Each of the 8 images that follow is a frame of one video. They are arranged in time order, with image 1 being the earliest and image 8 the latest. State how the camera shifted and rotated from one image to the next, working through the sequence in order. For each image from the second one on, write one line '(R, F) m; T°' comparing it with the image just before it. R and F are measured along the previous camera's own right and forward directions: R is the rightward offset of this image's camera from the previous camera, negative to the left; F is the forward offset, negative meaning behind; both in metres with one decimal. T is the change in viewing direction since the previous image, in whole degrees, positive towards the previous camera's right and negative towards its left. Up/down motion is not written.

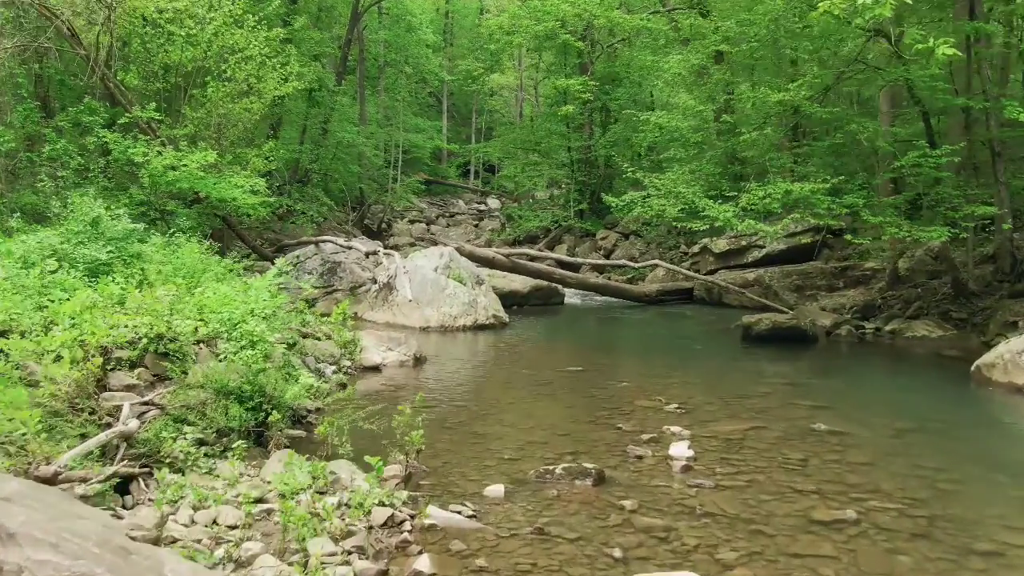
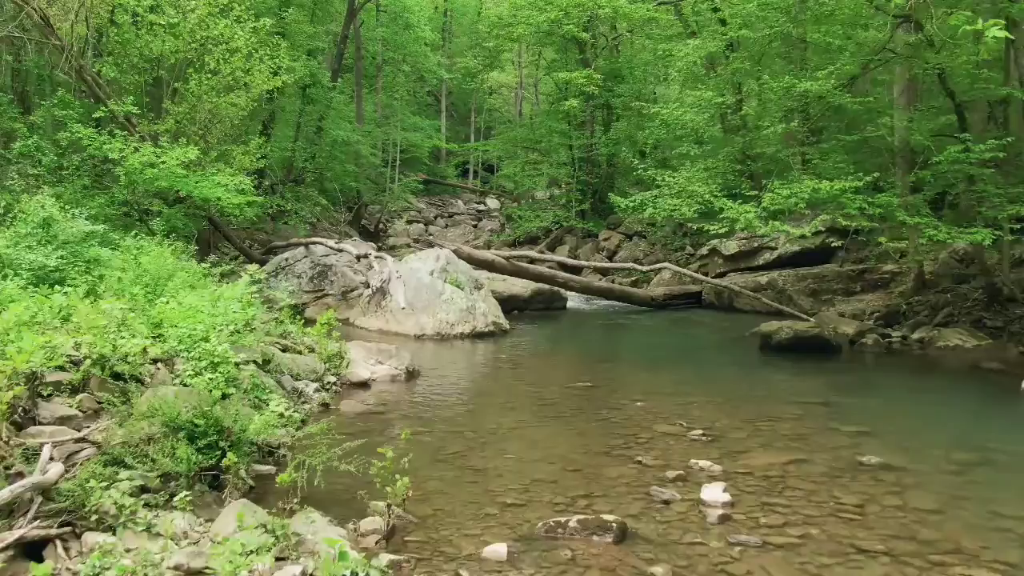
(0.0, +0.9) m; 0°
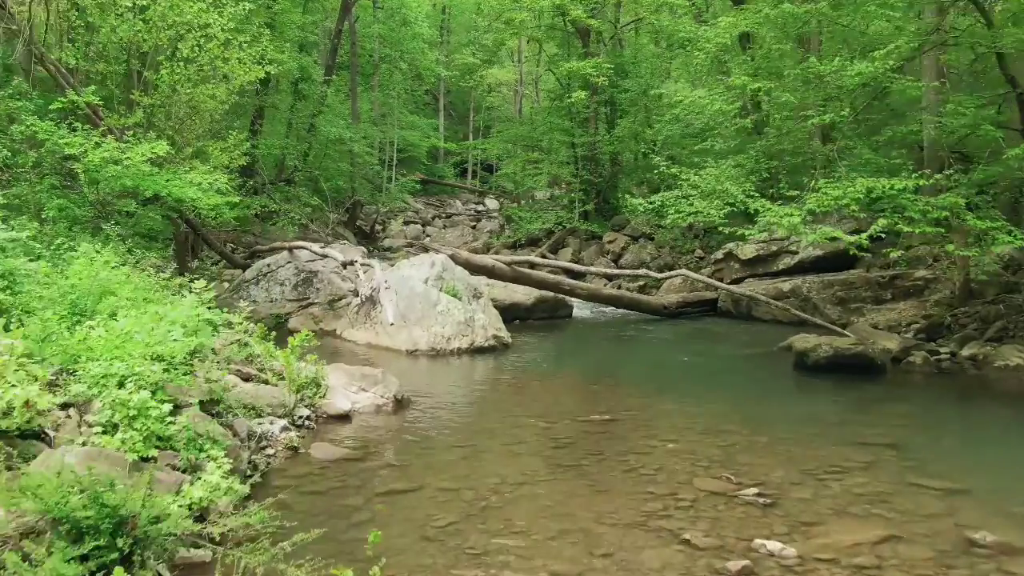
(-0.1, +1.3) m; 0°
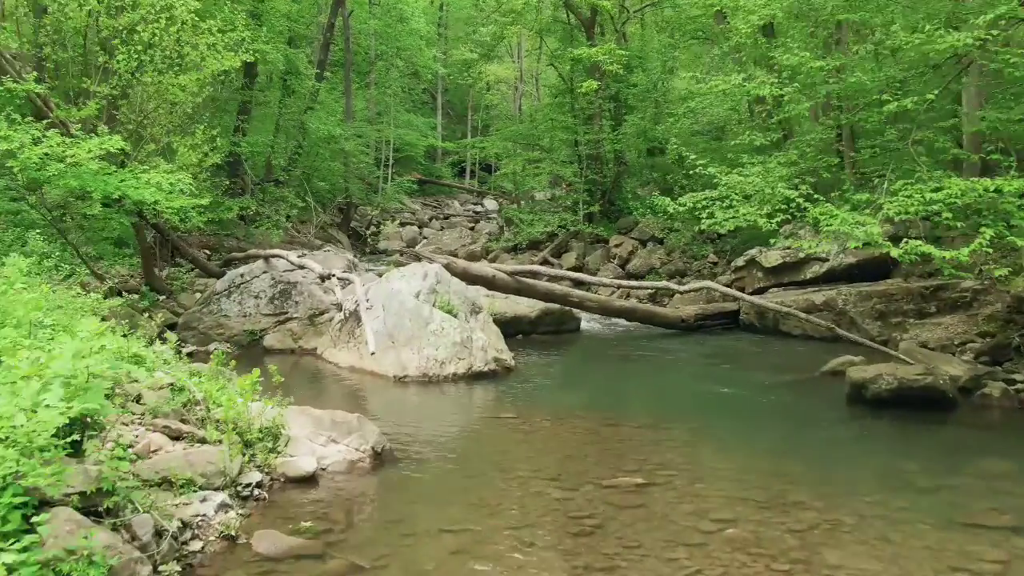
(-0.1, +1.6) m; 0°
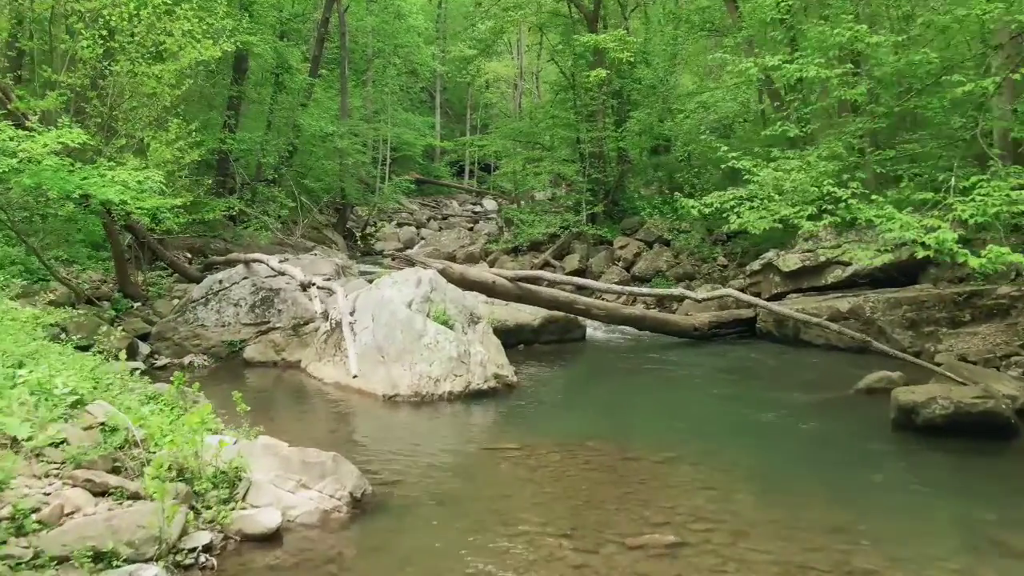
(0.0, +1.1) m; 0°
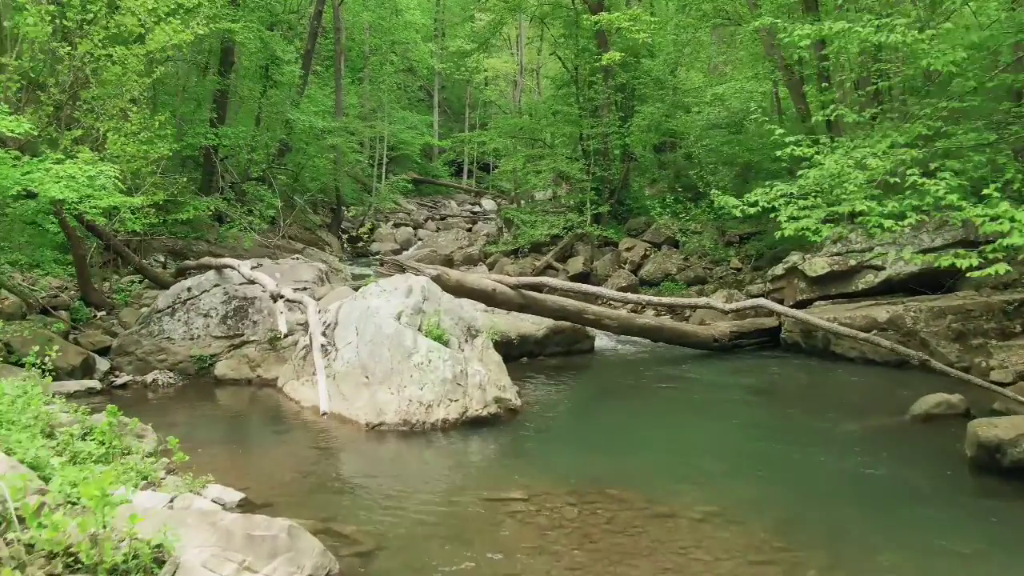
(-0.1, +1.3) m; 0°
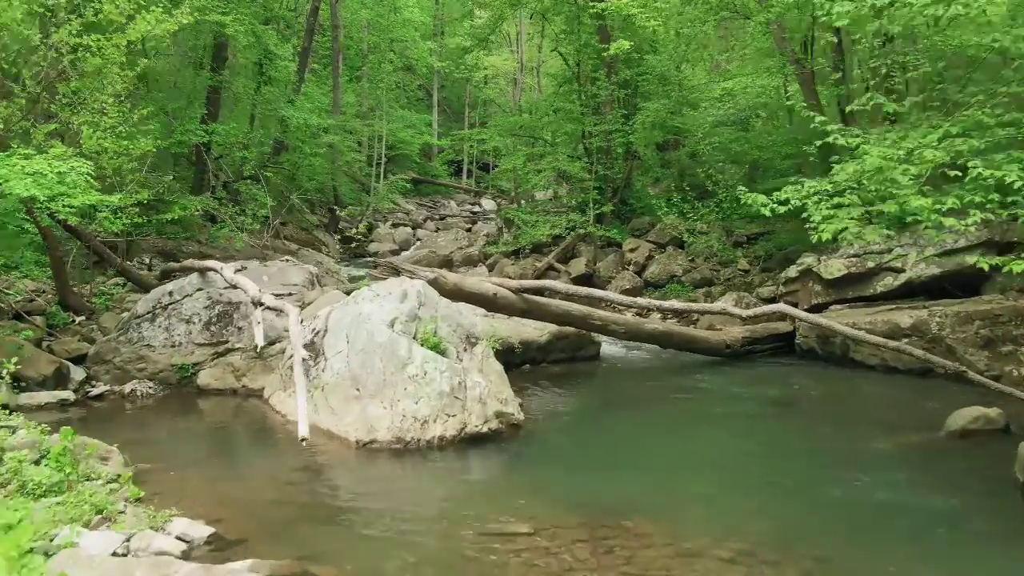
(0.0, +0.7) m; 0°
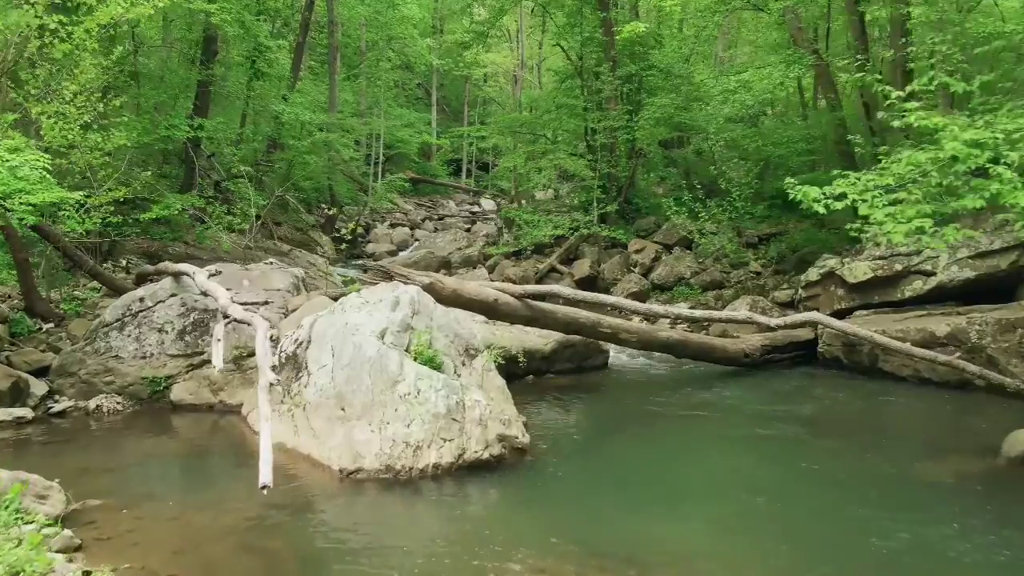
(-0.1, +0.9) m; 0°
